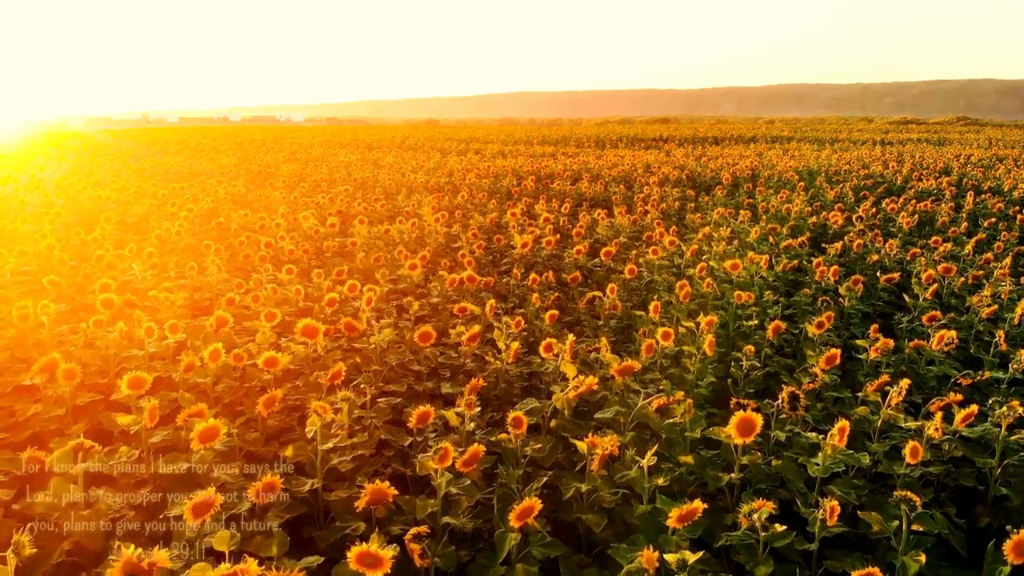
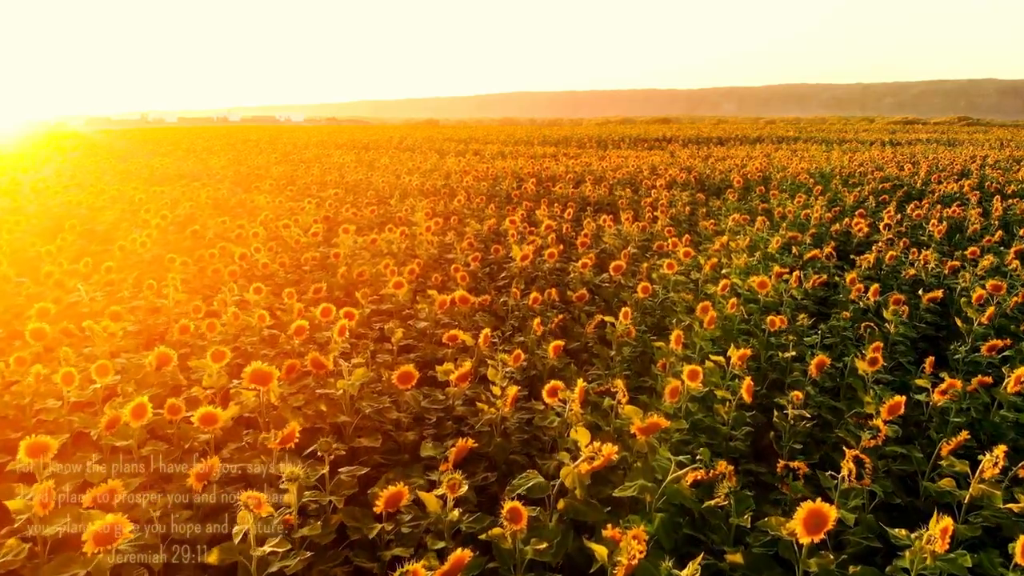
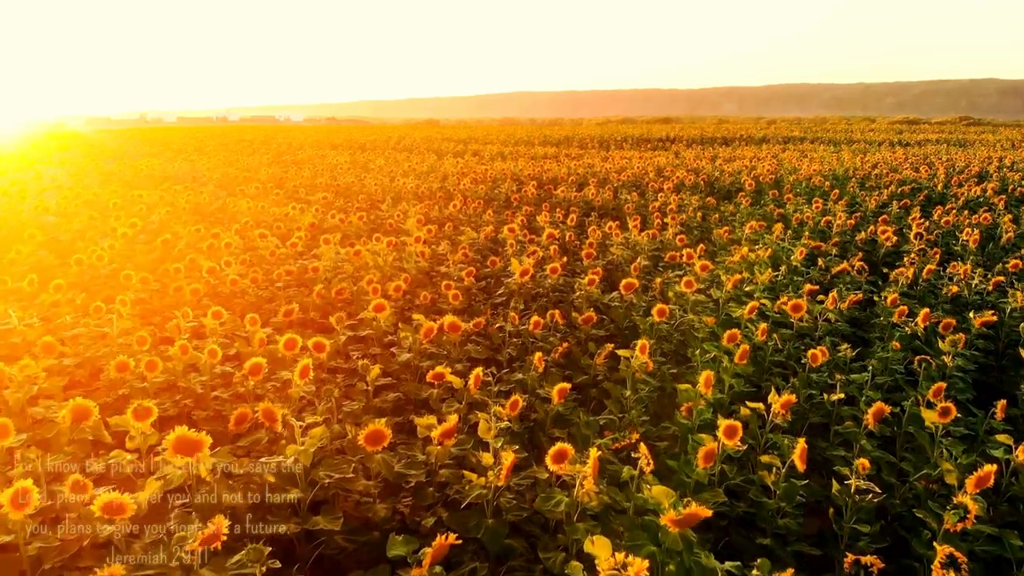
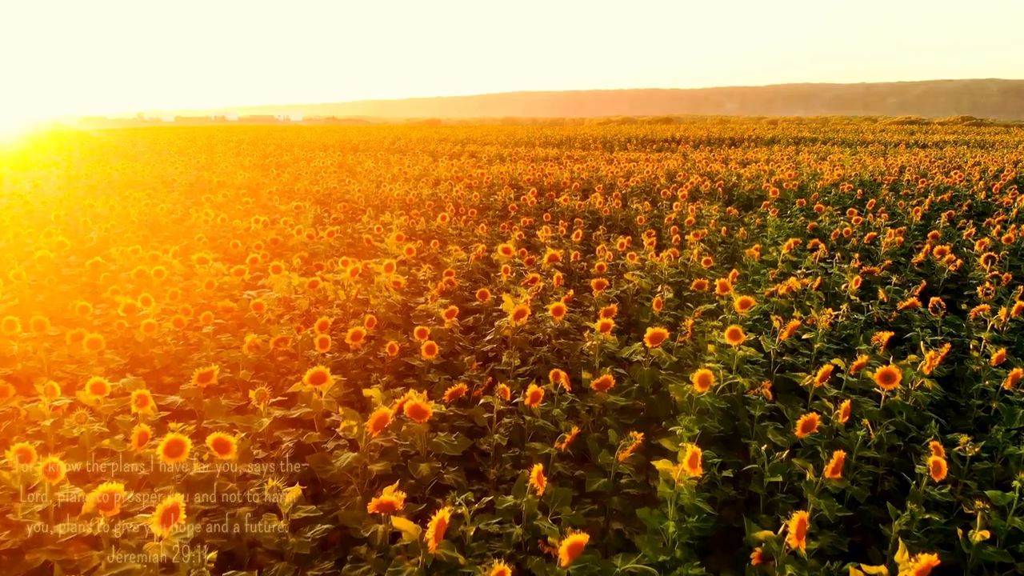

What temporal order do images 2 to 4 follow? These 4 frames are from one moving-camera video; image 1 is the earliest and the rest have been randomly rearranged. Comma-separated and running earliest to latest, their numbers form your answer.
2, 3, 4
